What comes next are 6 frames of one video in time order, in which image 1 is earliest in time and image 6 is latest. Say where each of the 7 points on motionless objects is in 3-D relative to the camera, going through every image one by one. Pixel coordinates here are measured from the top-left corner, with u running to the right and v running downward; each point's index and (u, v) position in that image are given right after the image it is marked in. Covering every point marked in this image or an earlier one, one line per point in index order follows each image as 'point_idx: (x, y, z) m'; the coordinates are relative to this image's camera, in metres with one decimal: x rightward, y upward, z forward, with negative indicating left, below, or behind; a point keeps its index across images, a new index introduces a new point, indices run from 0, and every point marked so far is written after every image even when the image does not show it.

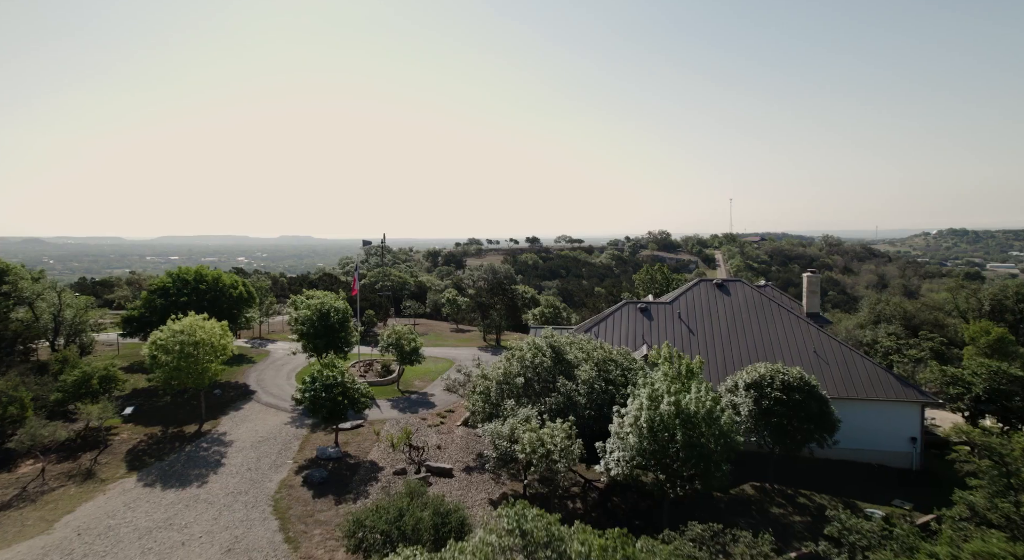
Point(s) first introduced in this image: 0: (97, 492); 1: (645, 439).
0: (-14.5, -7.4, +19.0) m
1: (+4.2, -5.1, +17.3) m
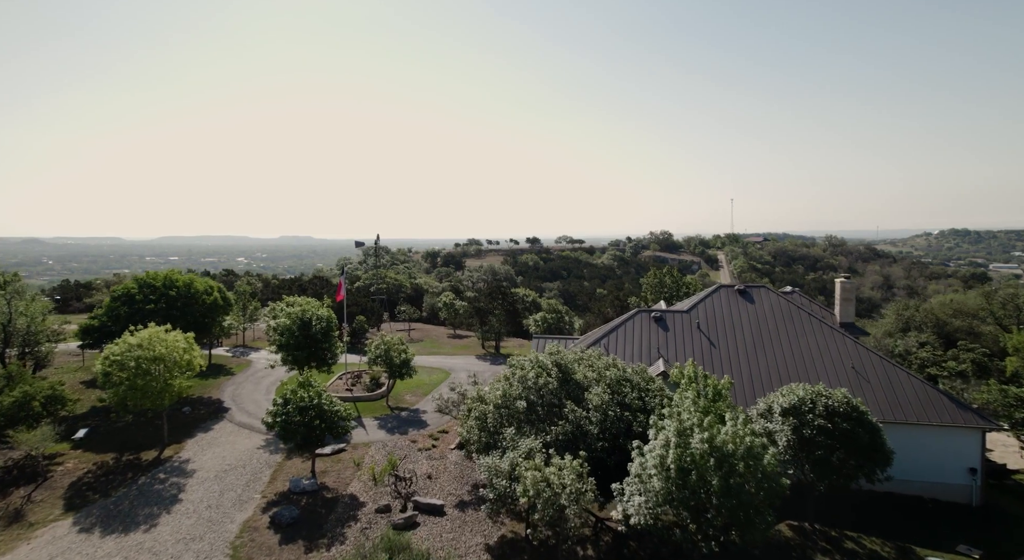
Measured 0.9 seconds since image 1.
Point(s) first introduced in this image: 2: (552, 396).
0: (-14.5, -7.7, +16.1) m
1: (+4.3, -5.3, +14.4) m
2: (+1.4, -4.1, +19.1) m
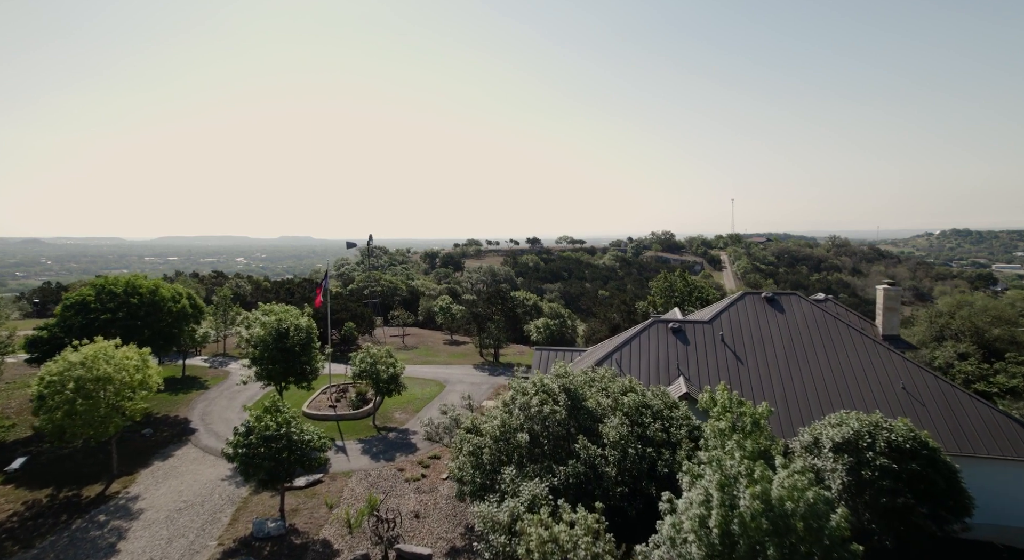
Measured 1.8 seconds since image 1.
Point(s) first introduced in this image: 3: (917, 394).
0: (-14.5, -8.0, +13.1) m
1: (+4.3, -5.6, +11.4) m
2: (+1.4, -4.4, +16.1) m
3: (+14.5, -4.0, +19.4) m
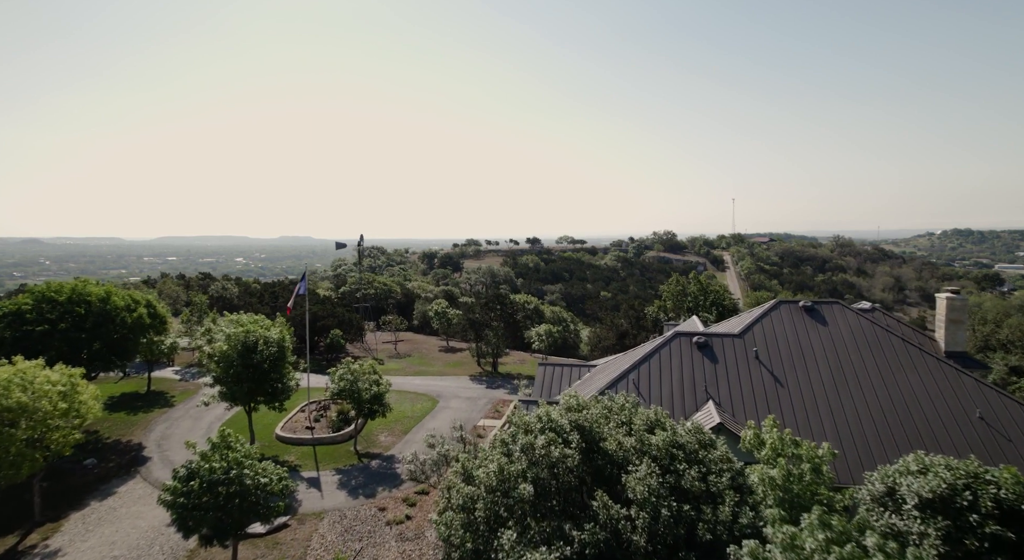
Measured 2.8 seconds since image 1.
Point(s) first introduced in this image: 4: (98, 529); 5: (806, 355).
0: (-14.5, -8.3, +9.8) m
1: (+4.3, -5.9, +8.2) m
2: (+1.4, -4.6, +12.8) m
3: (+14.5, -4.3, +16.2) m
4: (-12.9, -7.7, +16.9) m
5: (+10.7, -2.7, +19.8) m
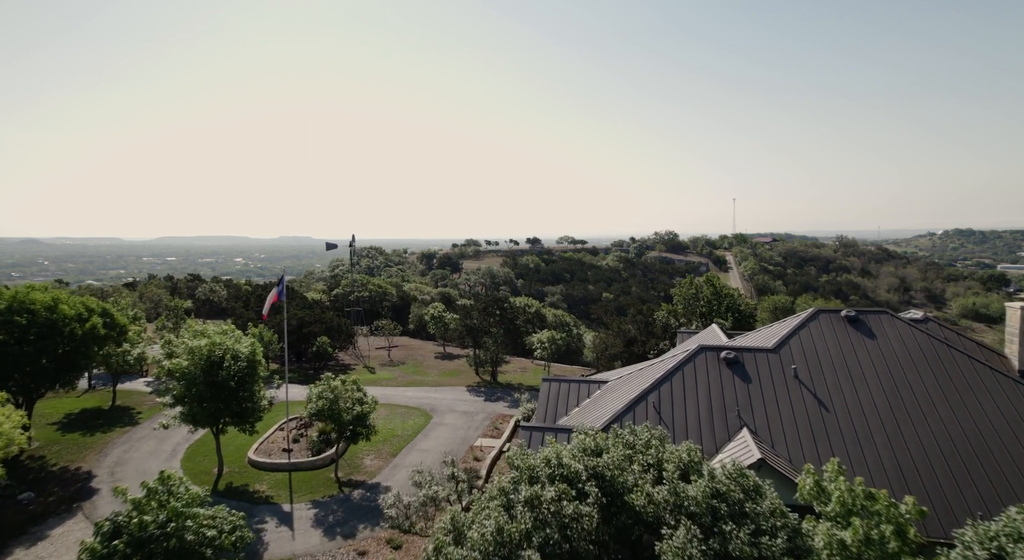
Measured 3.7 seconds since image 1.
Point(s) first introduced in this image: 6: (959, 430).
0: (-14.4, -8.5, +7.1) m
1: (+4.3, -6.1, +5.4) m
2: (+1.4, -4.9, +10.1) m
3: (+14.5, -4.5, +13.4) m
4: (-12.9, -8.0, +14.2) m
5: (+10.7, -2.9, +17.0) m
6: (+12.4, -4.2, +15.2) m
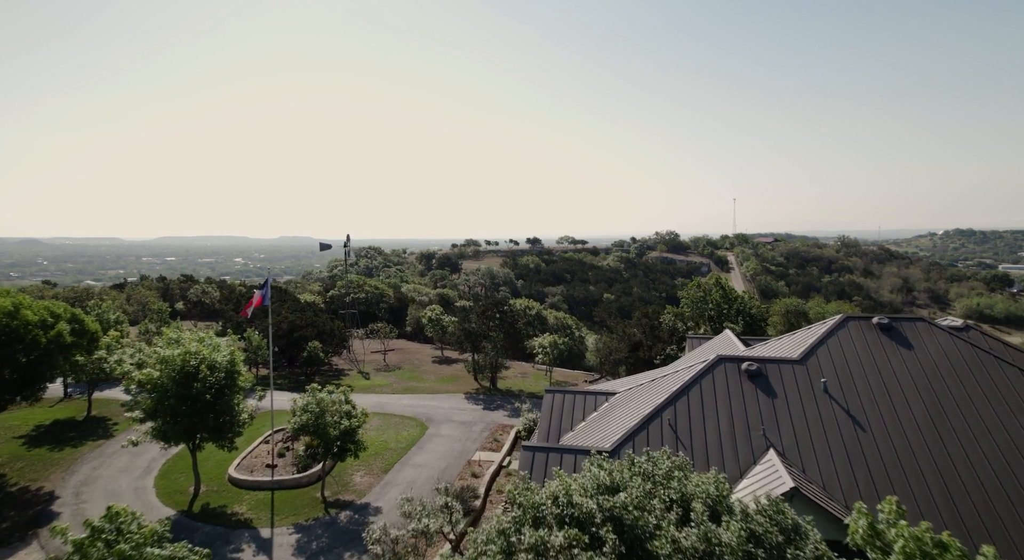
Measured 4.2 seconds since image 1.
0: (-14.4, -8.6, +5.4) m
1: (+4.3, -6.2, +3.8) m
2: (+1.5, -5.0, +8.4) m
3: (+14.6, -4.6, +11.8) m
4: (-12.8, -8.1, +12.5) m
5: (+10.8, -3.0, +15.4) m
6: (+12.4, -4.3, +13.6) m
